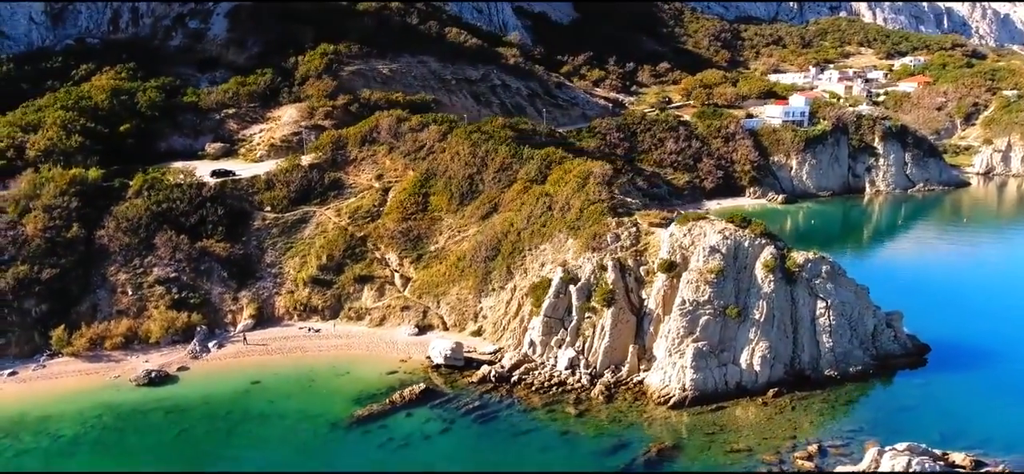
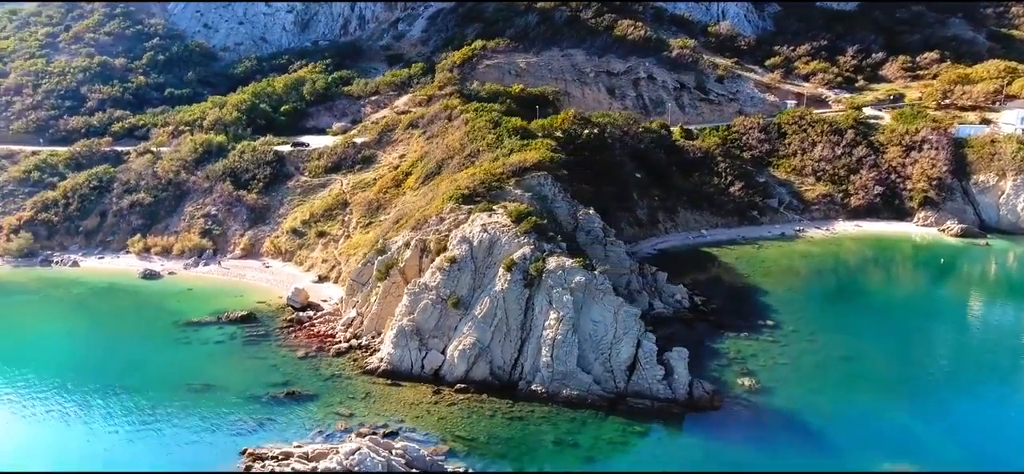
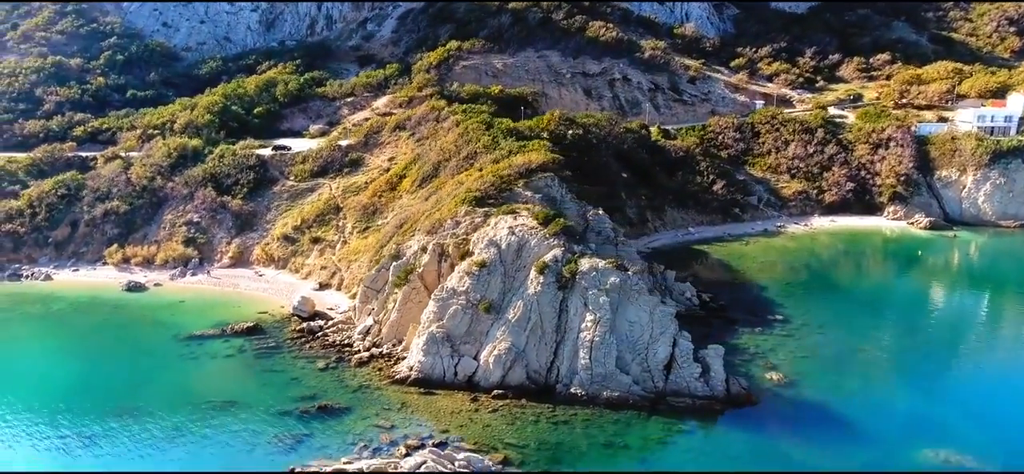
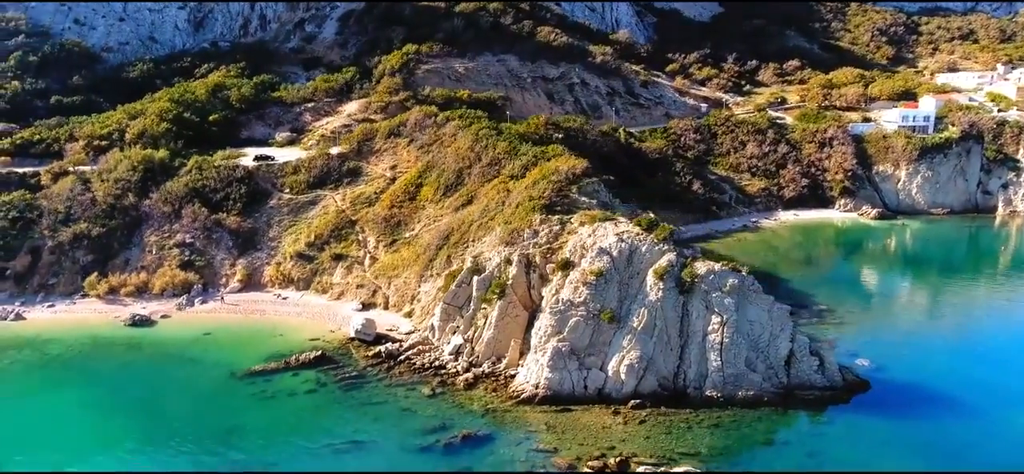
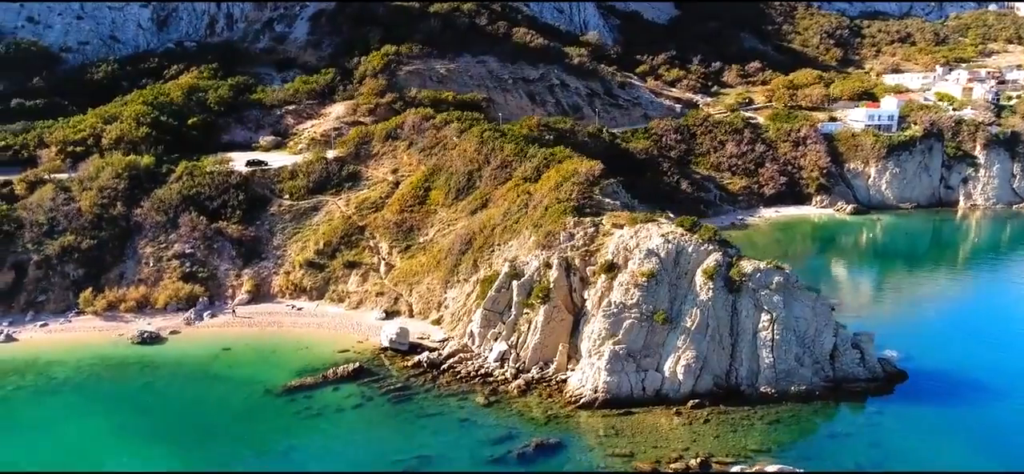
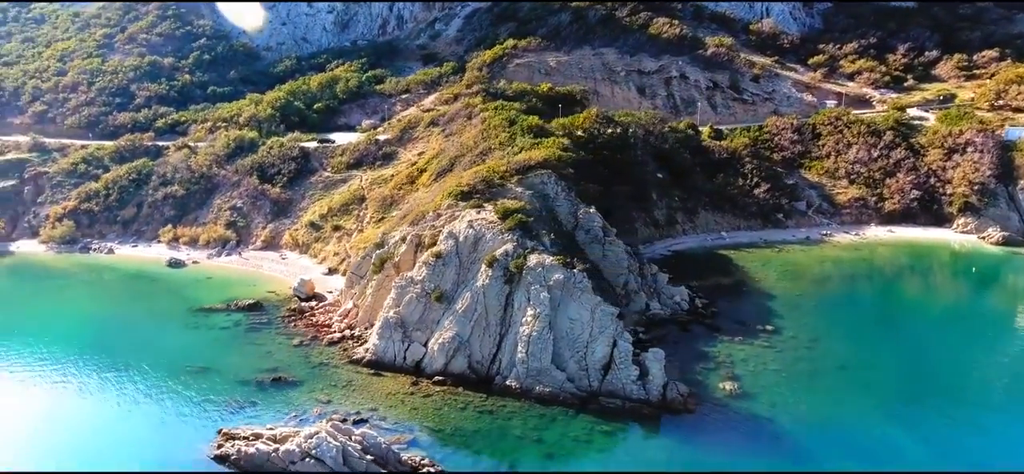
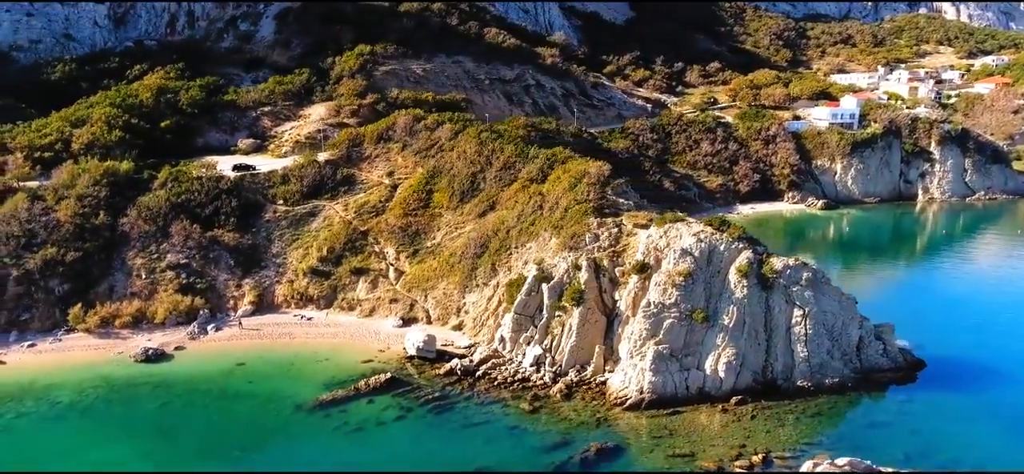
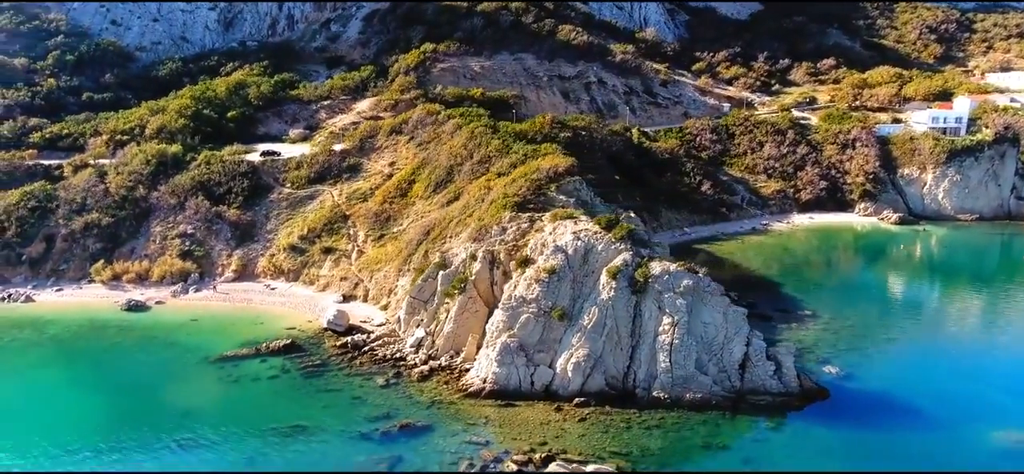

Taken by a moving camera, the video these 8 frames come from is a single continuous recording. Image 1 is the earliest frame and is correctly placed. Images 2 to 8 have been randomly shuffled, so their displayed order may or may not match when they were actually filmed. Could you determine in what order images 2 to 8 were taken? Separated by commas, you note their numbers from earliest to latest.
7, 5, 4, 8, 3, 2, 6
